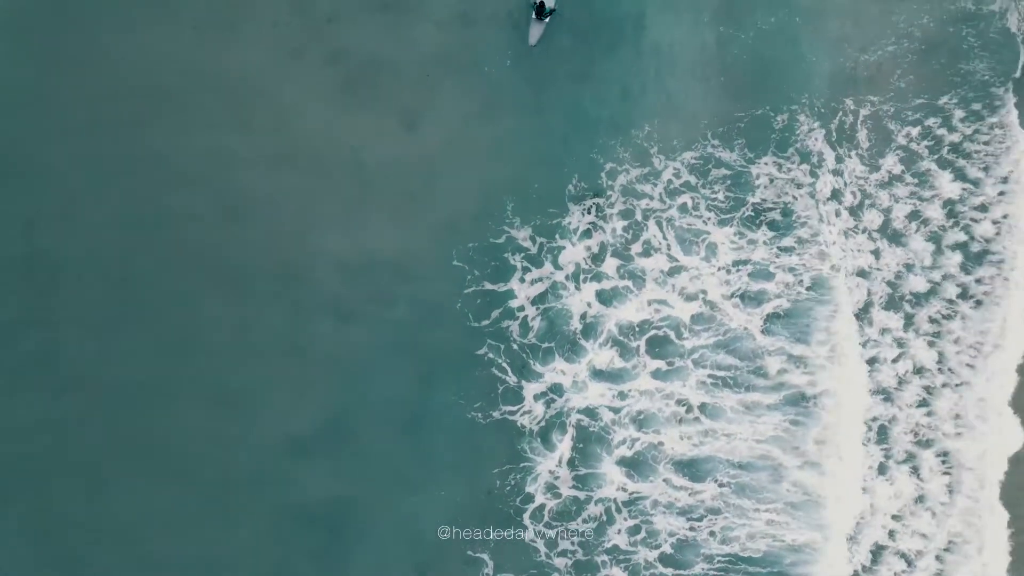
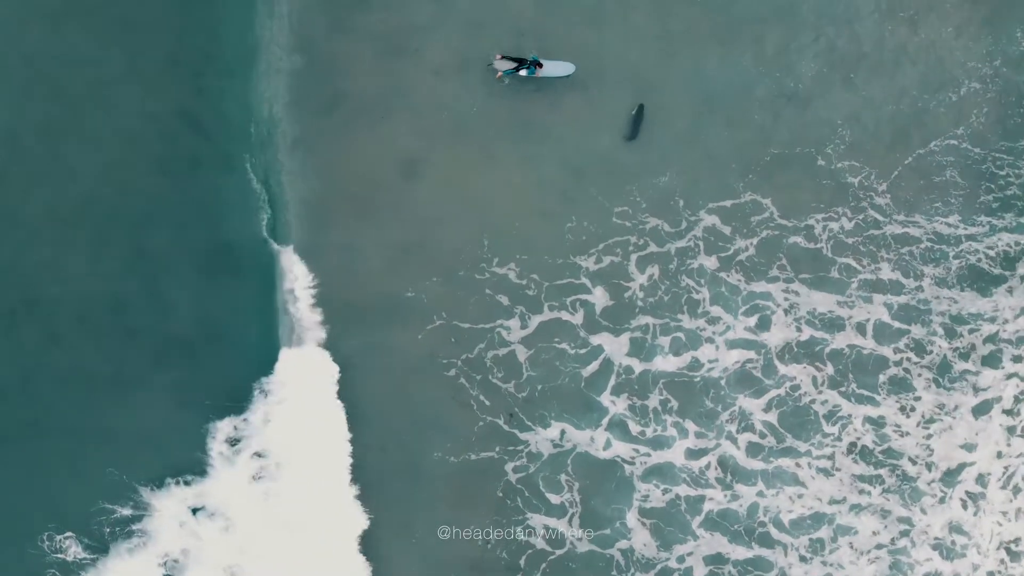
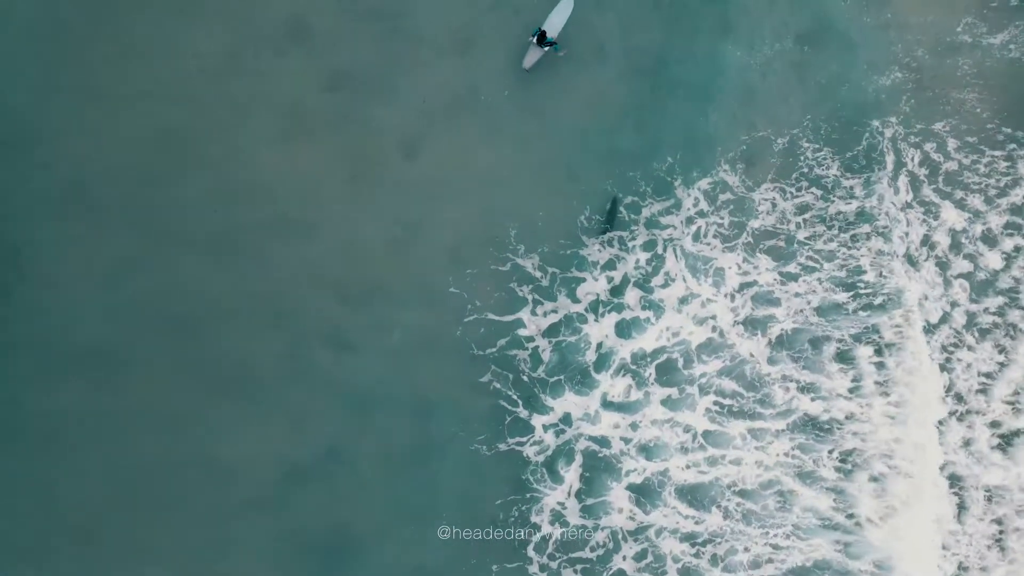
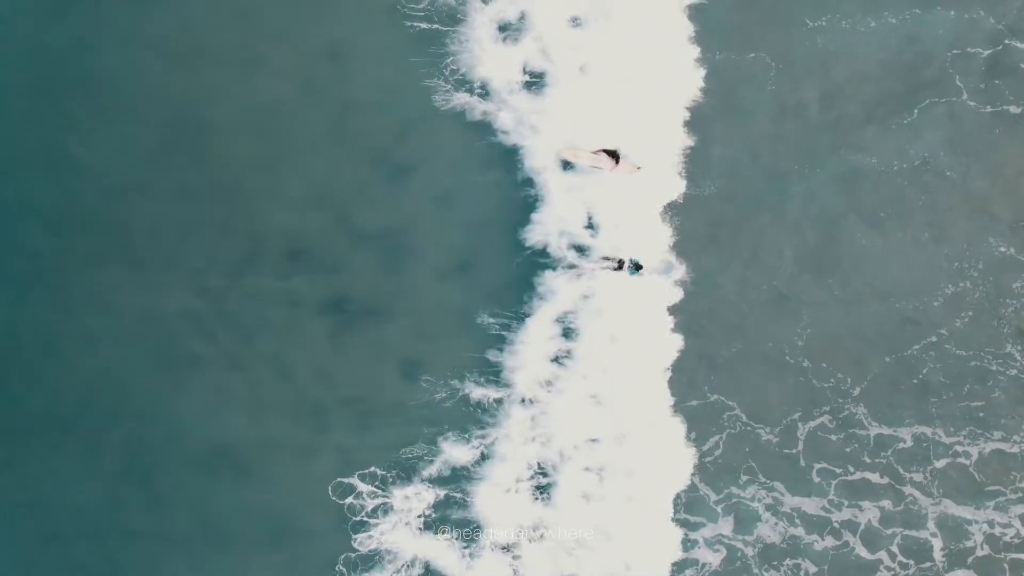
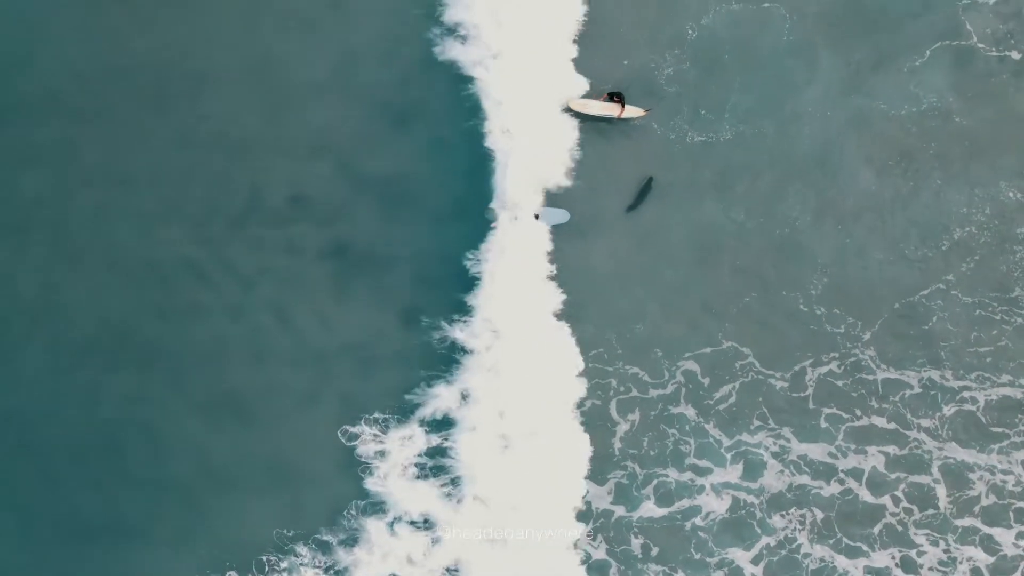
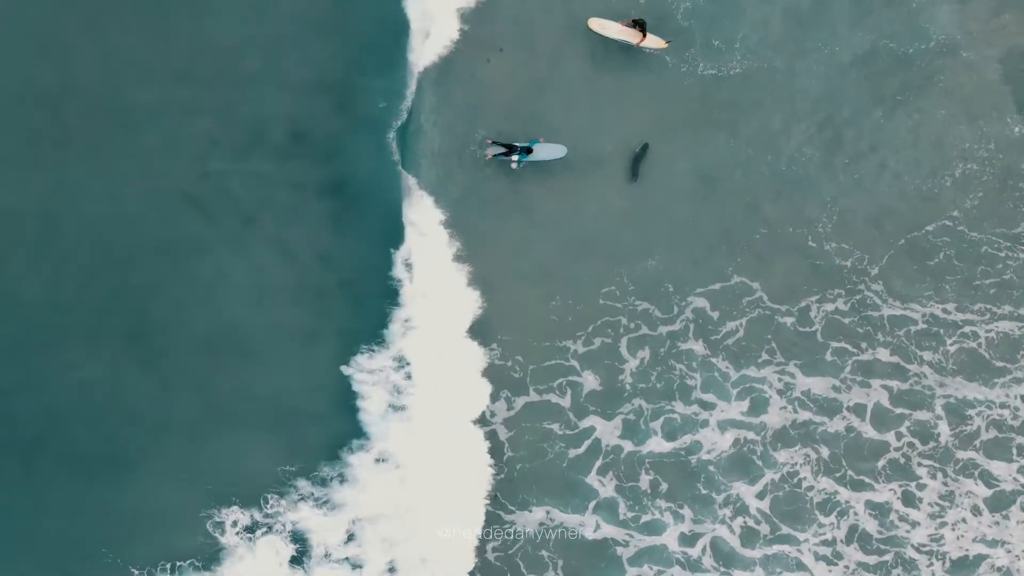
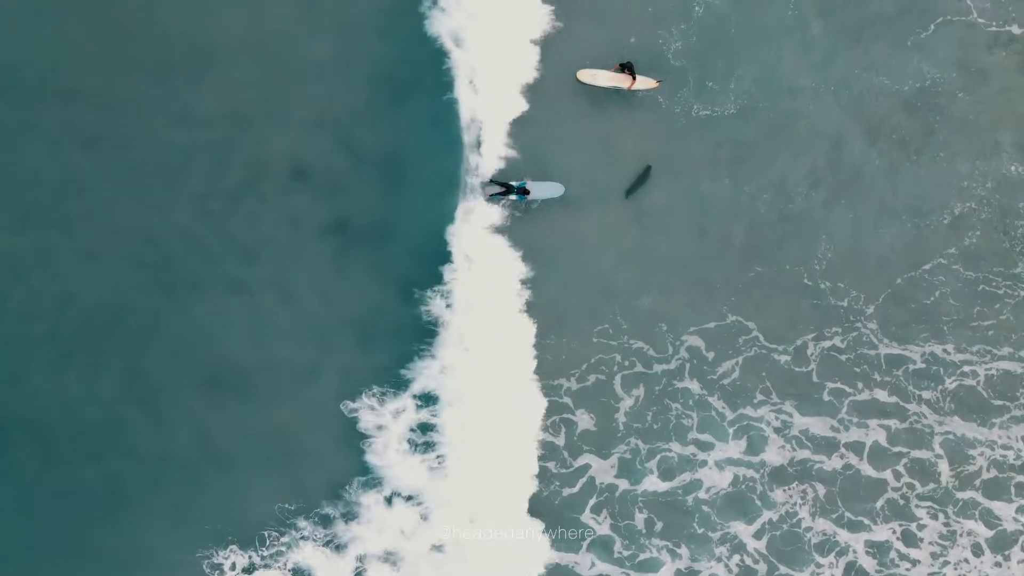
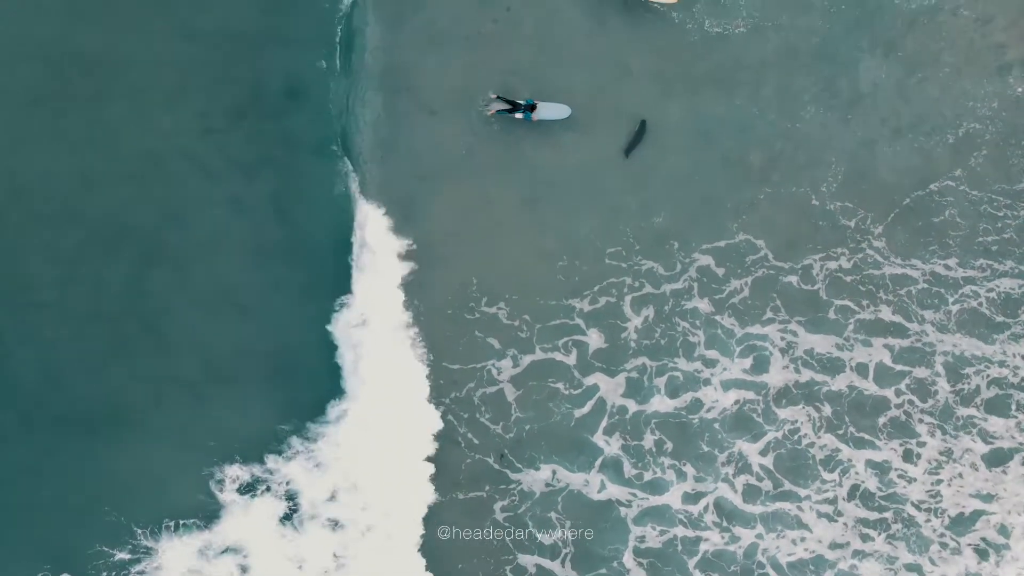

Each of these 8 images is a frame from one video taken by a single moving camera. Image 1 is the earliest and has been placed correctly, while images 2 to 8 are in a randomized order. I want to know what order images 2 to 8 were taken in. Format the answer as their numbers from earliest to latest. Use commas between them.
3, 2, 8, 6, 7, 5, 4
